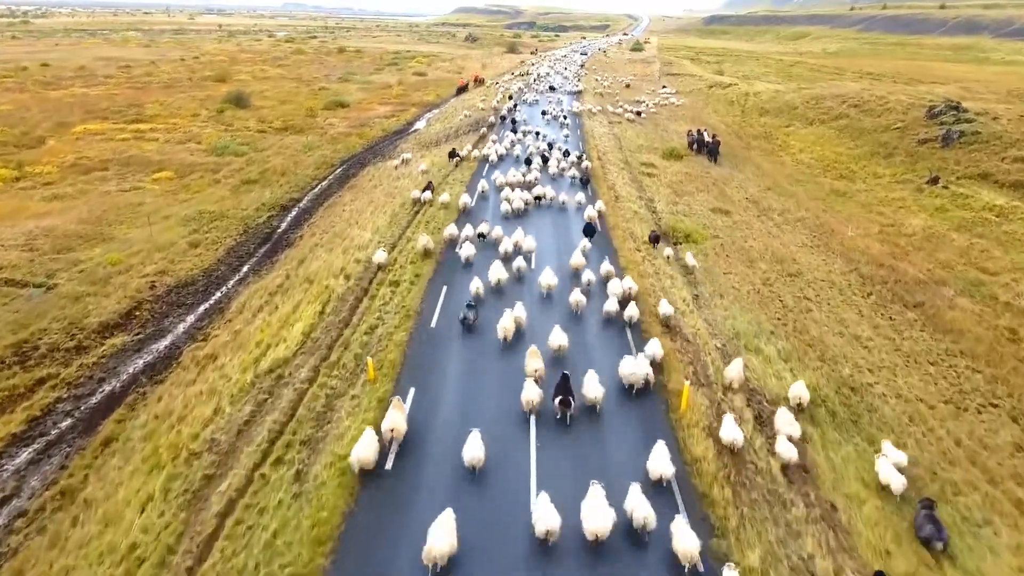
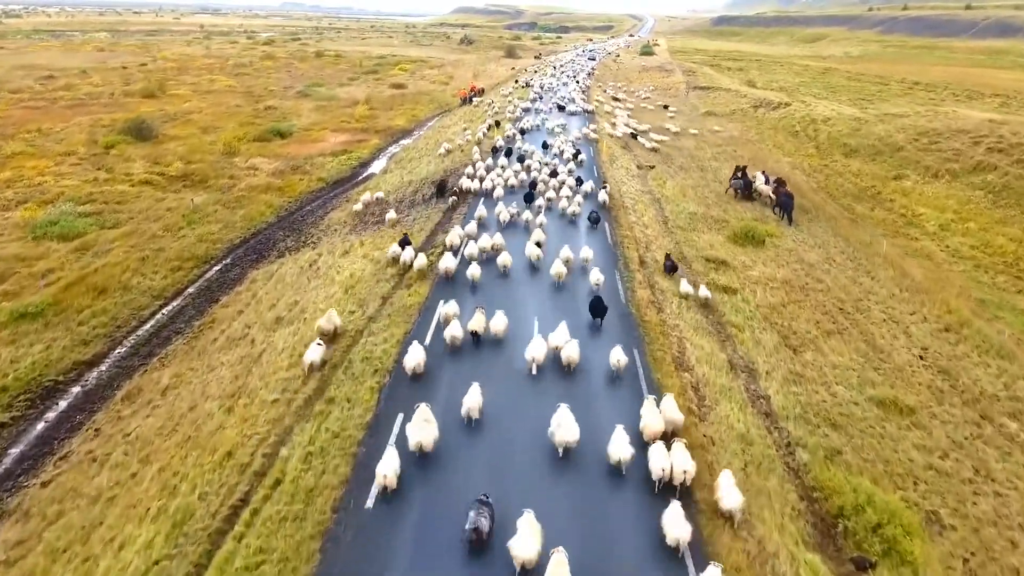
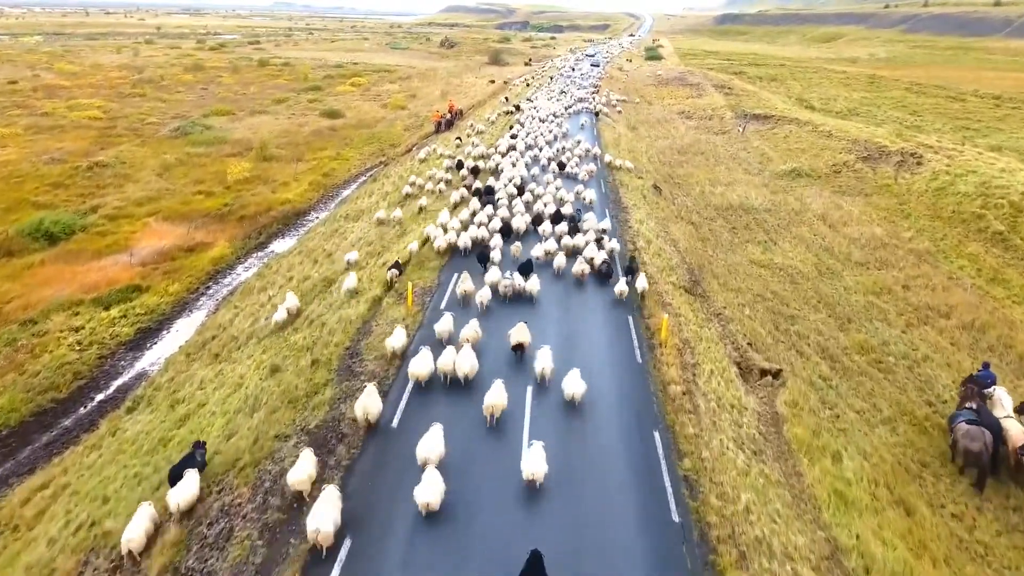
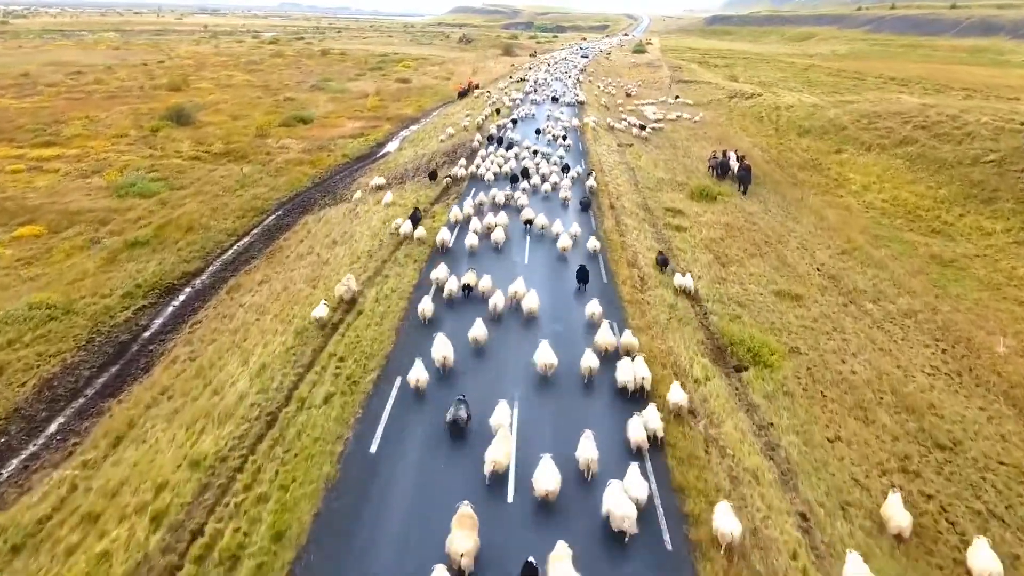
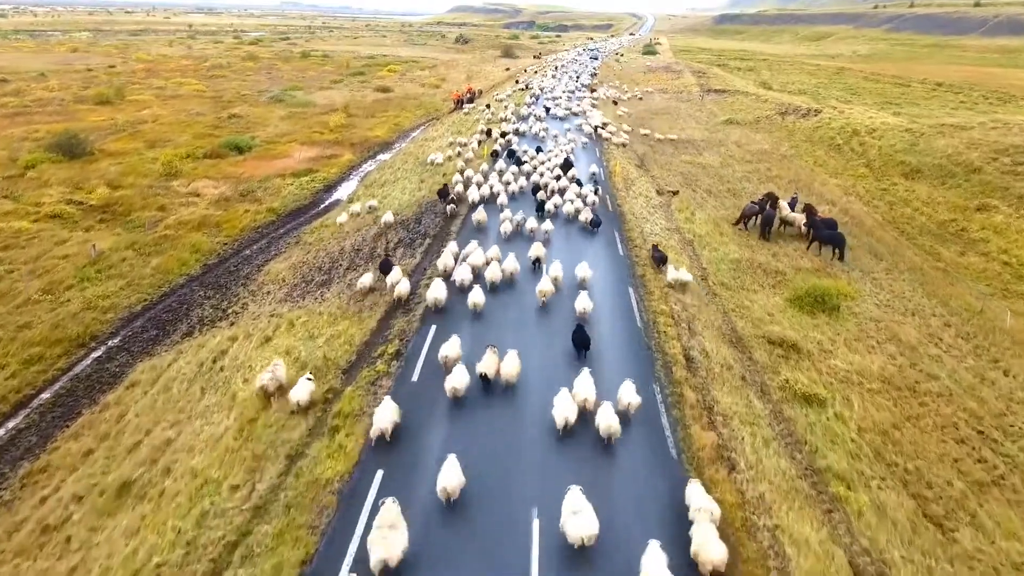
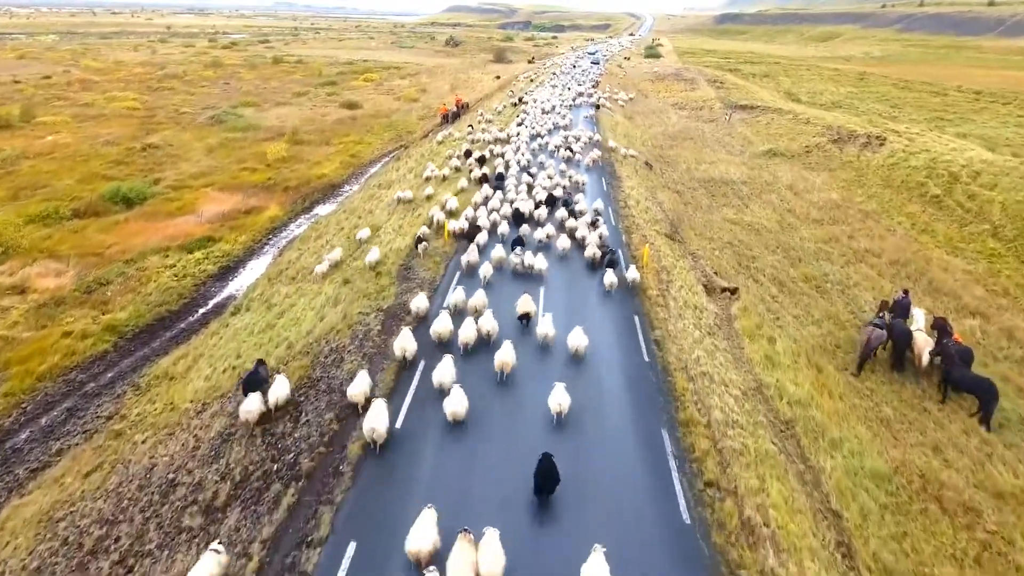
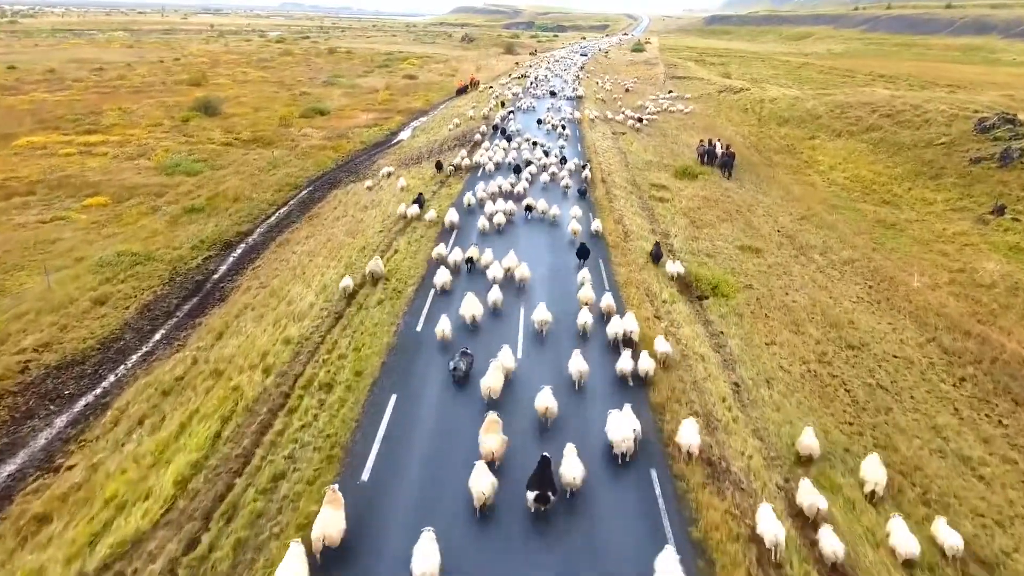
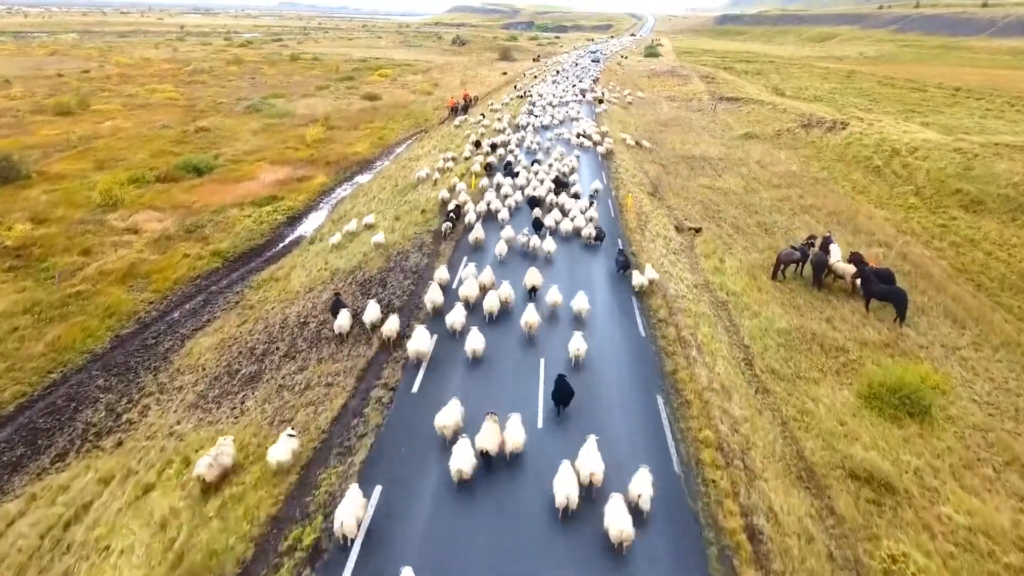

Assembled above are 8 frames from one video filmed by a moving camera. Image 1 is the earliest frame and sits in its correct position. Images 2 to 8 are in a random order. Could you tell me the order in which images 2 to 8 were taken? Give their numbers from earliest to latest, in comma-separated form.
7, 4, 2, 5, 8, 6, 3
